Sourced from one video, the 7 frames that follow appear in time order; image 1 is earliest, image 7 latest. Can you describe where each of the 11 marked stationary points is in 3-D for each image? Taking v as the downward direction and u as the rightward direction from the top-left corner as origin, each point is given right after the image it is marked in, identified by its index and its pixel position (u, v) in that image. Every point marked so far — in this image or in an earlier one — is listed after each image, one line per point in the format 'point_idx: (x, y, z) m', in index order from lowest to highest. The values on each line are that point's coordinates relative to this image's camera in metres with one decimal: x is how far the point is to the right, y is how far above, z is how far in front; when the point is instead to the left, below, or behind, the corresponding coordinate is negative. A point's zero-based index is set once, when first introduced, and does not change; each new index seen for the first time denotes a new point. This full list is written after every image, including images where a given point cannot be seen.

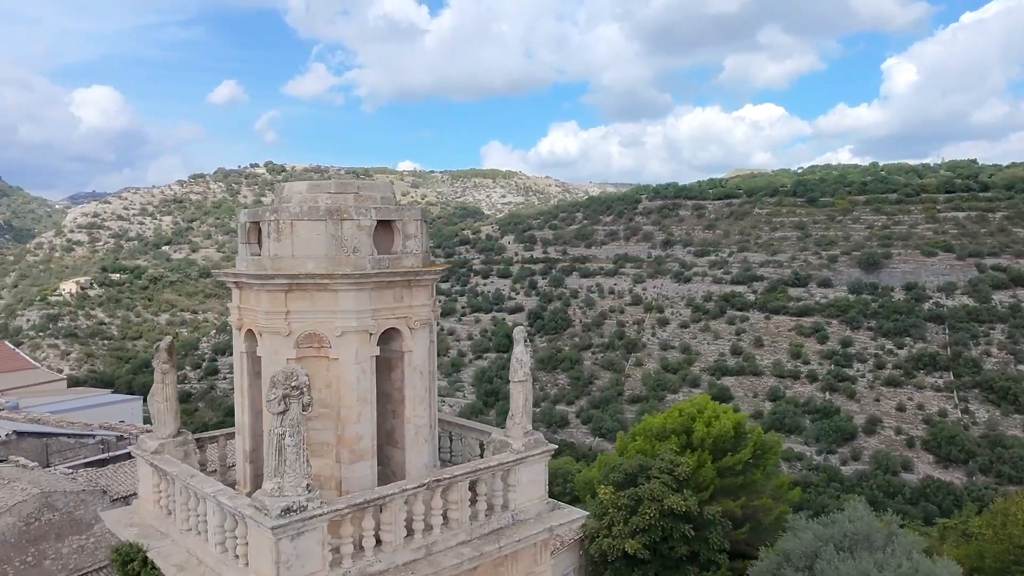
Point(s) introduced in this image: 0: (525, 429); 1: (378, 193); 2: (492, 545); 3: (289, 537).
0: (+0.1, -1.2, +6.1) m
1: (-1.0, +0.7, +5.8) m
2: (-0.2, -1.9, +5.6) m
3: (-1.4, -1.5, +4.6) m
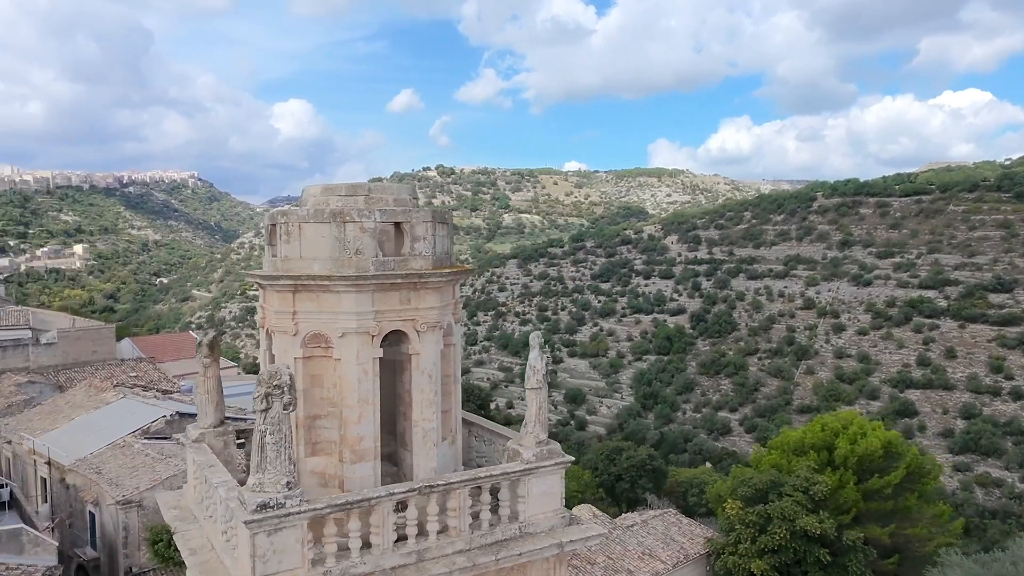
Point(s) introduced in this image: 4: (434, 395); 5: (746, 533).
0: (+0.2, -1.2, +5.9) m
1: (-0.9, +0.7, +5.8) m
2: (-0.2, -2.0, +5.4) m
3: (-1.6, -1.6, +4.8) m
4: (-0.6, -0.8, +5.9) m
5: (+6.0, -6.2, +18.9) m
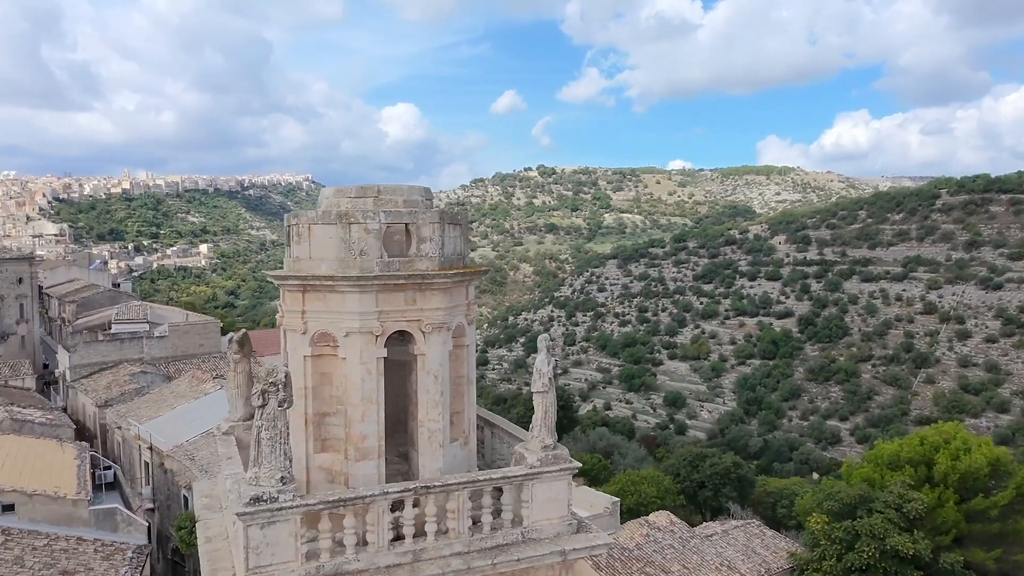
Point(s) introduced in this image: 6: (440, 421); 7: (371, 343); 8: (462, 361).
0: (+0.3, -1.2, +5.8) m
1: (-0.9, +0.7, +5.9) m
2: (-0.2, -2.0, +5.4) m
3: (-1.7, -1.6, +4.9) m
4: (-0.6, -0.8, +5.9) m
5: (+7.6, -6.2, +17.9) m
6: (-0.6, -1.0, +5.9) m
7: (-1.1, -0.4, +5.6) m
8: (-0.4, -0.6, +6.2) m
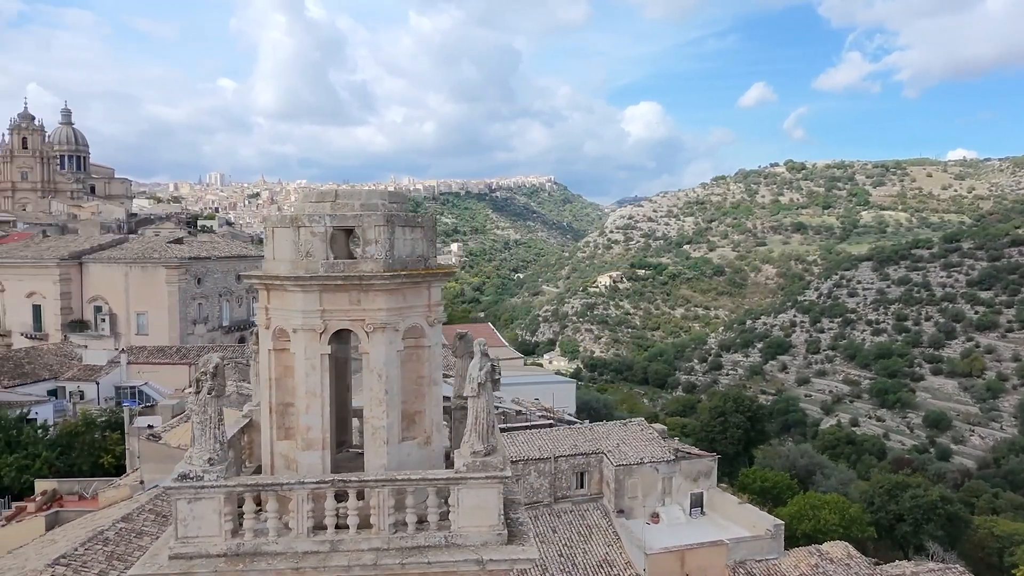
0: (-0.3, -1.2, +5.7) m
1: (-1.3, +0.7, +6.1) m
2: (-0.8, -2.0, +5.5) m
3: (-2.4, -1.5, +5.4) m
4: (-1.0, -0.8, +6.0) m
5: (+10.4, -6.5, +15.0) m
6: (-1.0, -1.1, +6.0) m
7: (-1.6, -0.4, +5.9) m
8: (-0.8, -0.6, +6.3) m
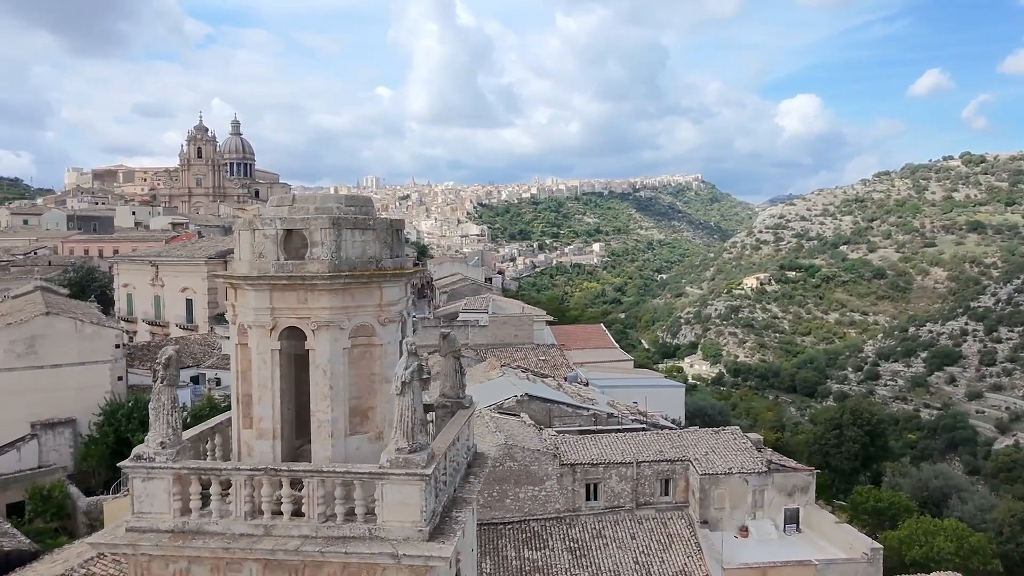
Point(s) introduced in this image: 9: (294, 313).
0: (-0.9, -1.2, +5.8) m
1: (-1.7, +0.7, +6.4) m
2: (-1.5, -2.0, +5.7) m
3: (-3.0, -1.5, +6.0) m
4: (-1.5, -0.8, +6.3) m
5: (+11.3, -6.6, +12.9) m
6: (-1.5, -1.1, +6.3) m
7: (-2.1, -0.4, +6.3) m
8: (-1.2, -0.6, +6.5) m
9: (-1.8, -0.2, +6.3) m
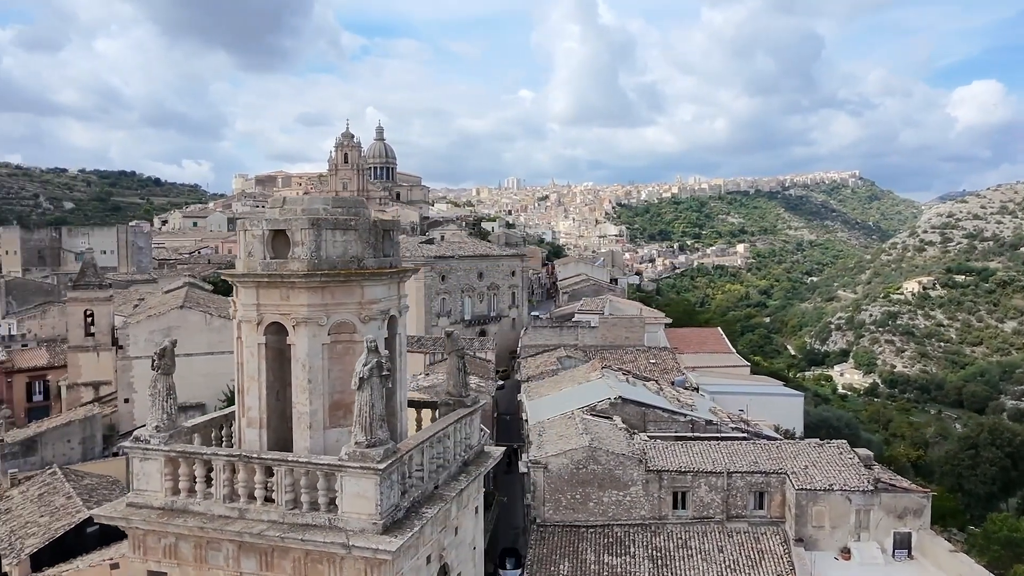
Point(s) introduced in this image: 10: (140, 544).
0: (-1.2, -1.2, +6.0) m
1: (-1.9, +0.7, +6.8) m
2: (-1.9, -2.0, +6.0) m
3: (-3.3, -1.5, +6.5) m
4: (-1.8, -0.8, +6.6) m
5: (+11.9, -6.8, +10.8) m
6: (-1.8, -1.0, +6.6) m
7: (-2.3, -0.4, +6.7) m
8: (-1.4, -0.6, +6.8) m
9: (-2.1, -0.2, +6.6) m
10: (-3.2, -2.2, +6.5) m
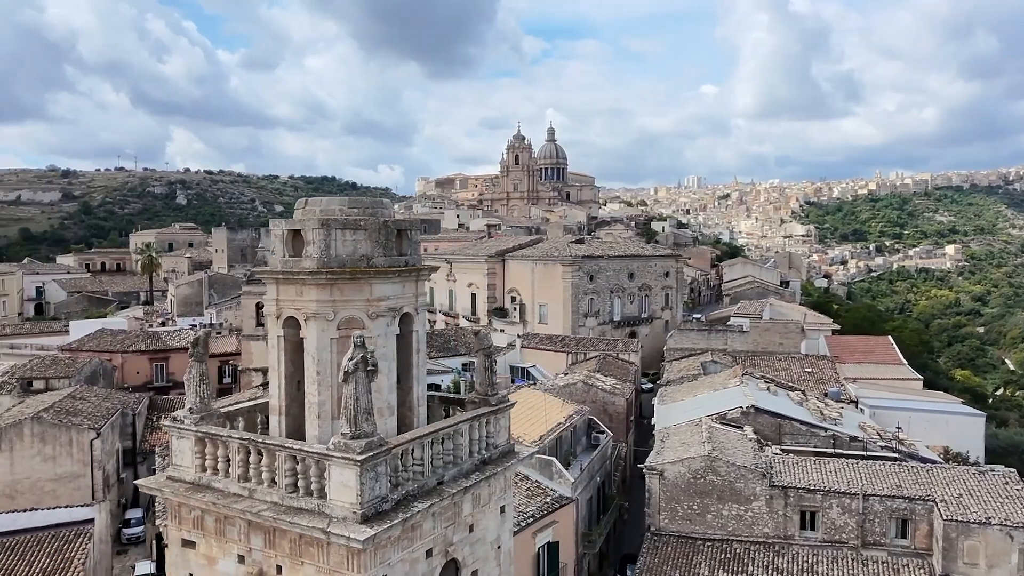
0: (-1.4, -1.2, +6.3) m
1: (-1.9, +0.8, +7.2) m
2: (-2.0, -1.9, +6.4) m
3: (-3.3, -1.4, +7.2) m
4: (-1.8, -0.8, +6.9) m
5: (+12.4, -7.0, +7.9) m
6: (-1.8, -1.0, +6.9) m
7: (-2.3, -0.3, +7.2) m
8: (-1.4, -0.6, +7.0) m
9: (-2.1, -0.2, +7.0) m
10: (-3.2, -2.2, +7.2) m
